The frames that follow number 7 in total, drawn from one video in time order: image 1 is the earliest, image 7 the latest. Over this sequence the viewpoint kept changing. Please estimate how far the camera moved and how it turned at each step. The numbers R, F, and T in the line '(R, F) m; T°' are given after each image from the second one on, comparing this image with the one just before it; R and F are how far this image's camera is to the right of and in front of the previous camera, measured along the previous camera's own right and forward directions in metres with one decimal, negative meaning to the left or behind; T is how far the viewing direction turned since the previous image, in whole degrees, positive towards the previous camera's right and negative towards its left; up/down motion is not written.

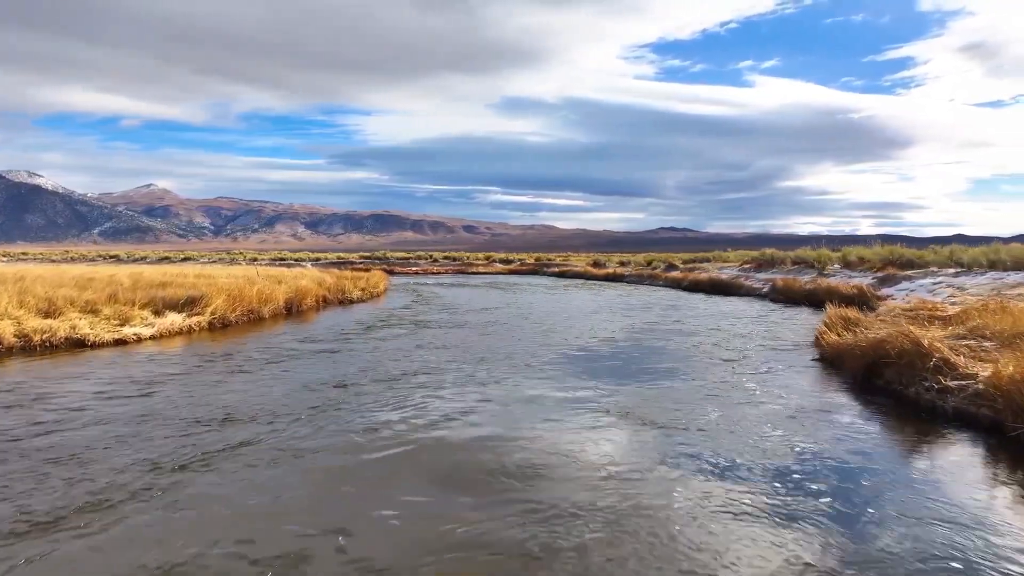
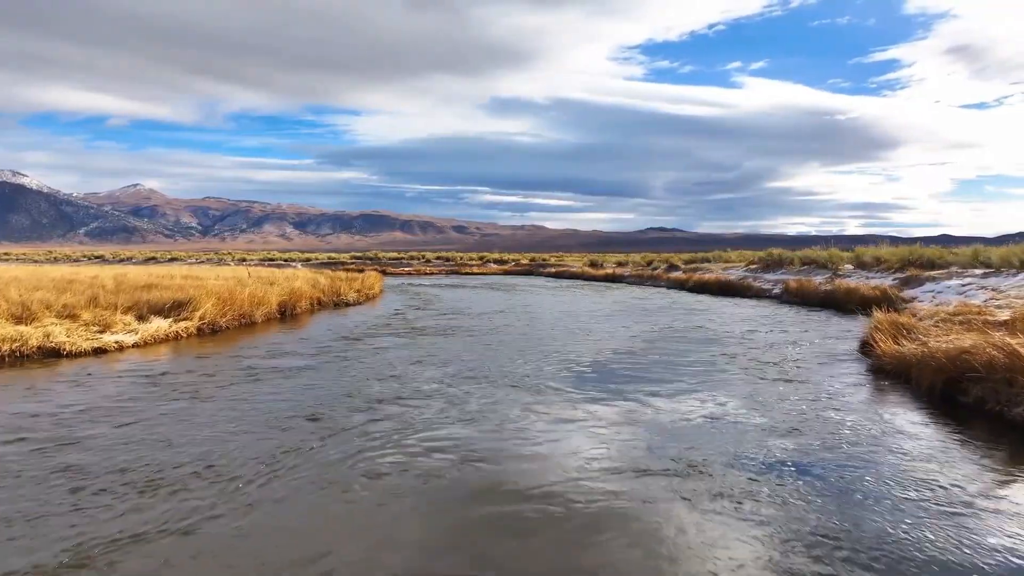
(-0.5, +1.0) m; +1°
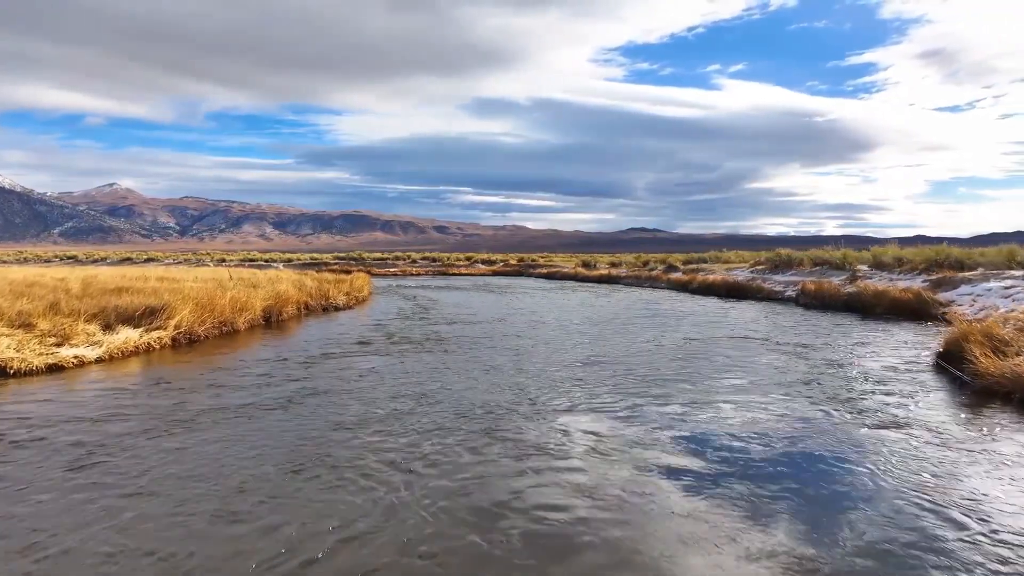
(-0.7, +1.5) m; +2°
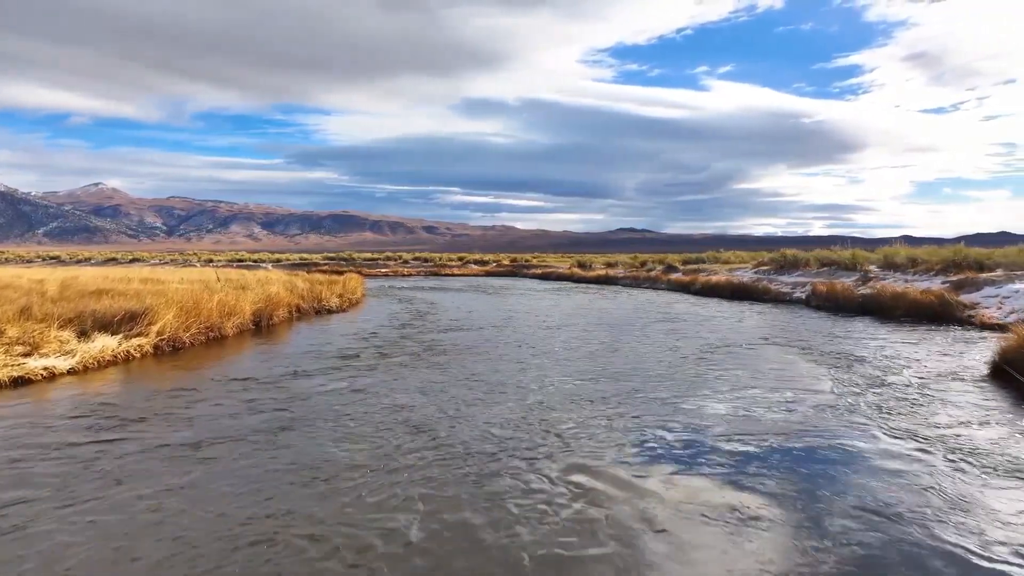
(-0.4, +0.9) m; +1°
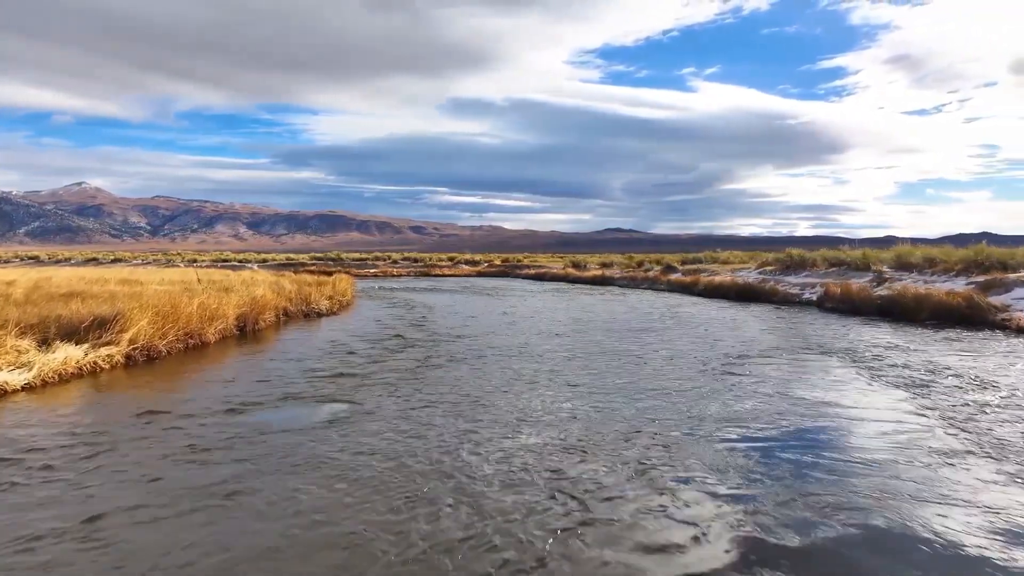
(-0.4, +1.1) m; +1°
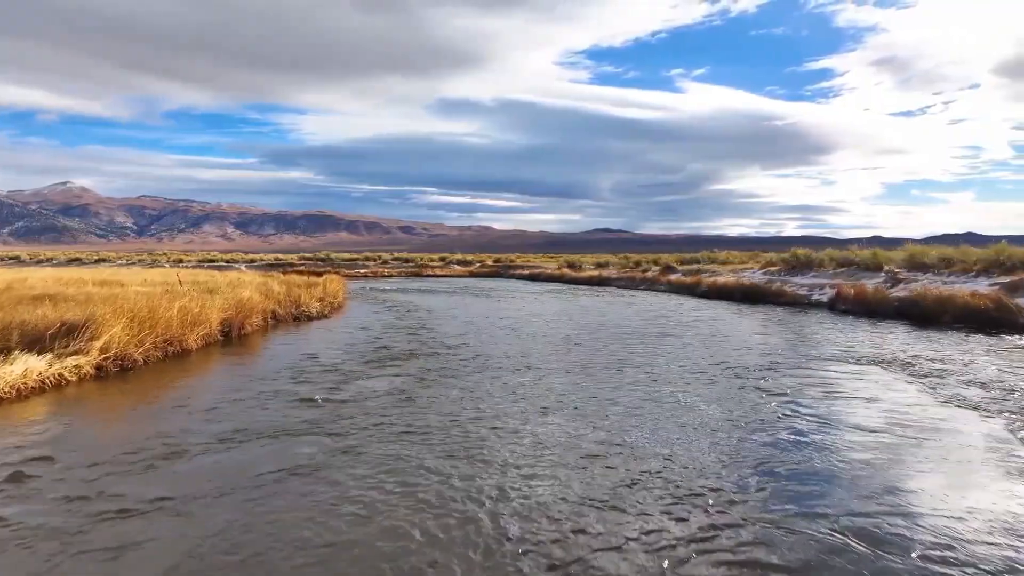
(-0.4, +1.0) m; +1°
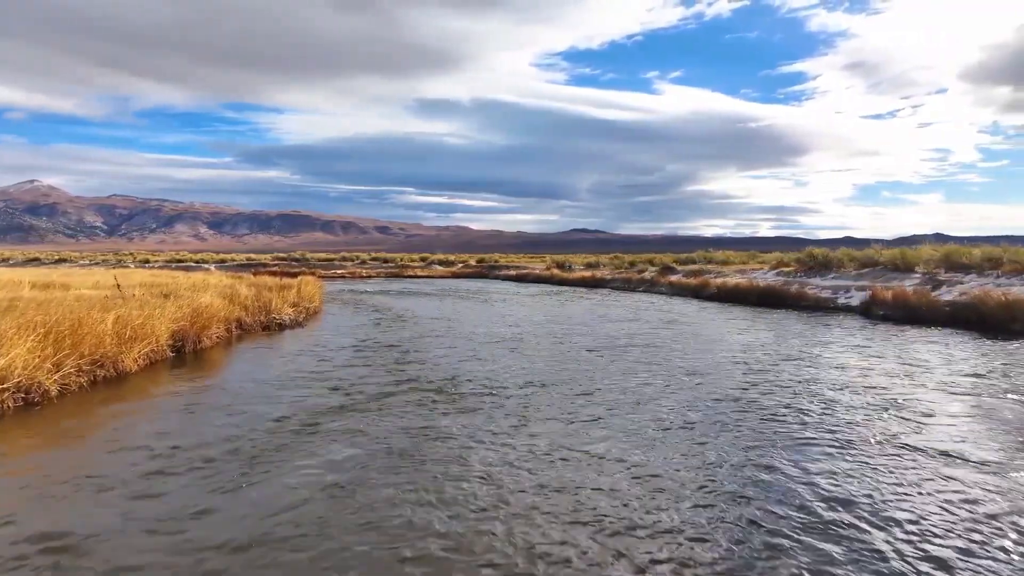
(-0.7, +2.3) m; +2°
